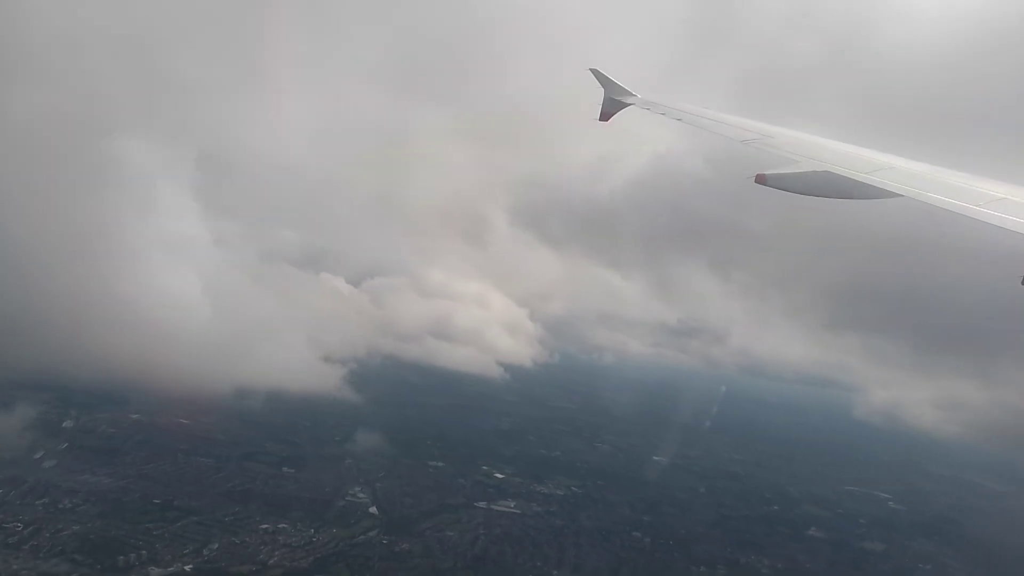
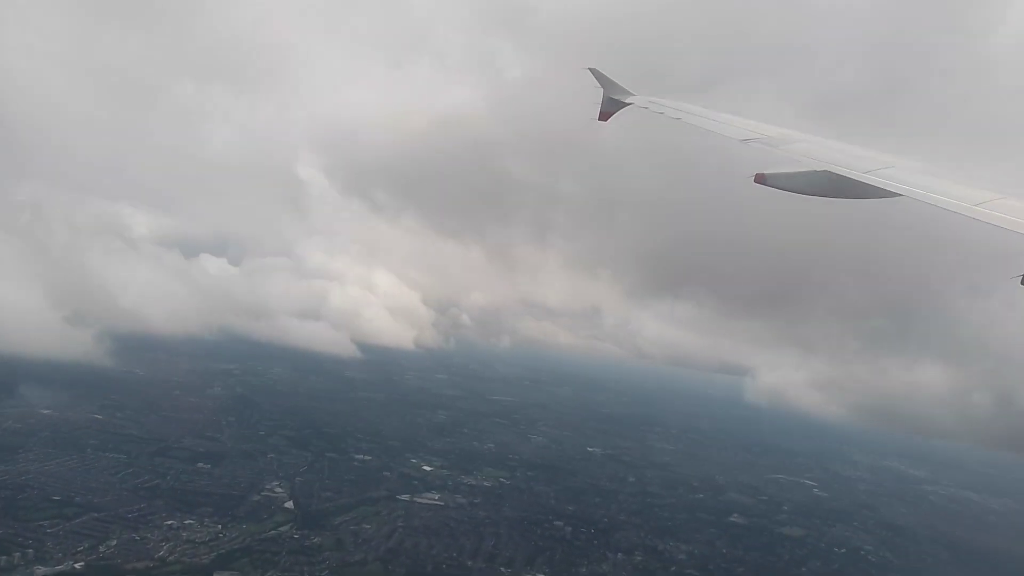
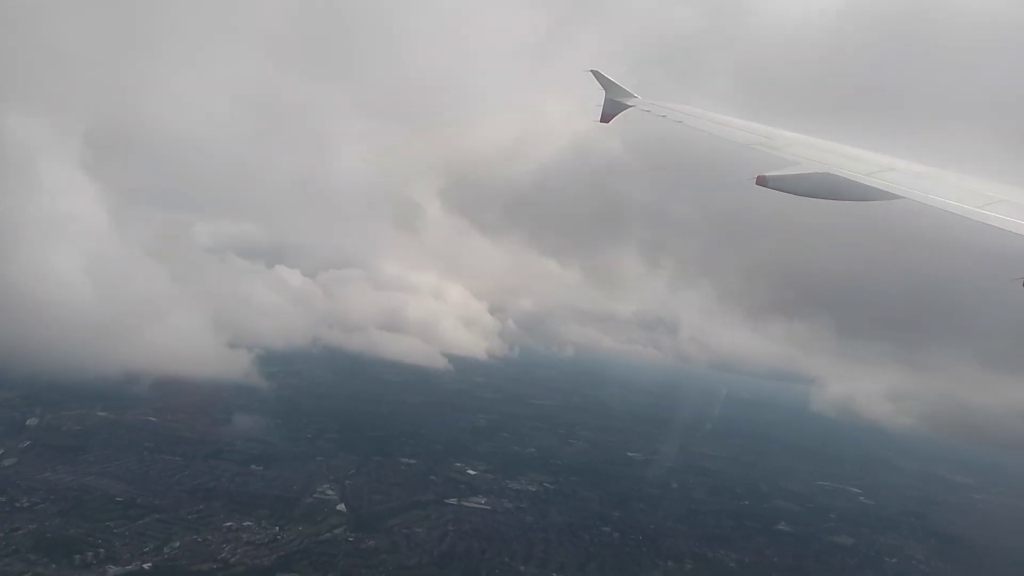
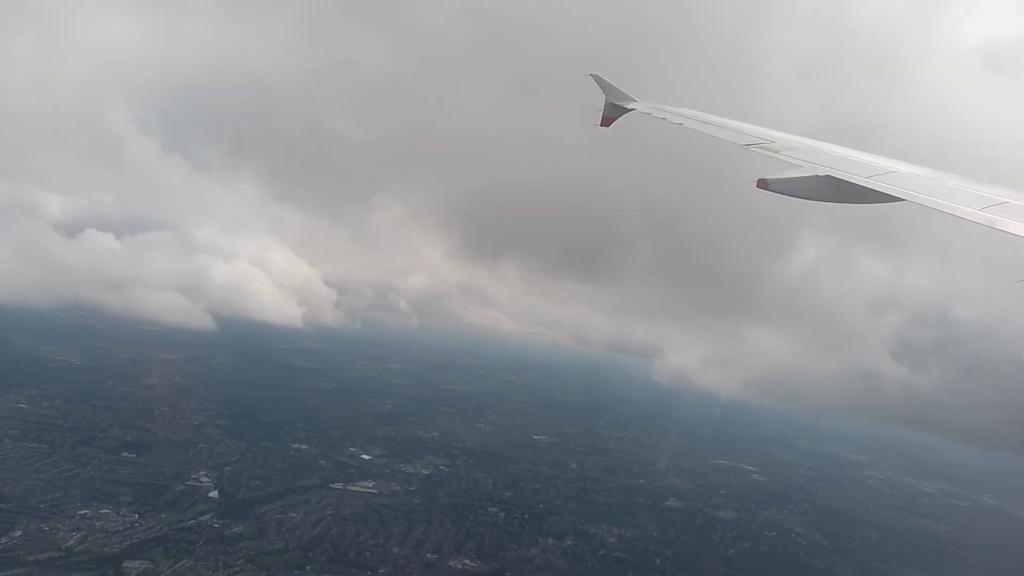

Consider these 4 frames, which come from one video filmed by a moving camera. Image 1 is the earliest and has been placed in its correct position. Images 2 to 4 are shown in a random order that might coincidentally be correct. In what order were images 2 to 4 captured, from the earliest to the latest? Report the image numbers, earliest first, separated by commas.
3, 2, 4
